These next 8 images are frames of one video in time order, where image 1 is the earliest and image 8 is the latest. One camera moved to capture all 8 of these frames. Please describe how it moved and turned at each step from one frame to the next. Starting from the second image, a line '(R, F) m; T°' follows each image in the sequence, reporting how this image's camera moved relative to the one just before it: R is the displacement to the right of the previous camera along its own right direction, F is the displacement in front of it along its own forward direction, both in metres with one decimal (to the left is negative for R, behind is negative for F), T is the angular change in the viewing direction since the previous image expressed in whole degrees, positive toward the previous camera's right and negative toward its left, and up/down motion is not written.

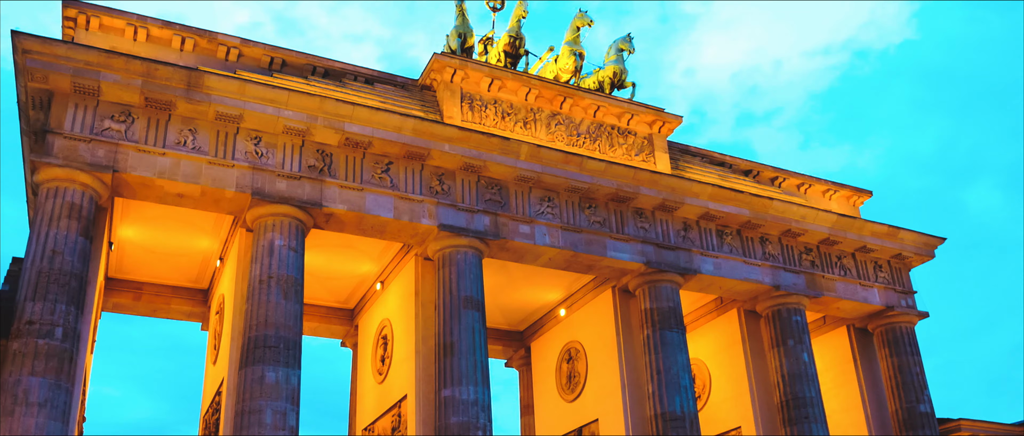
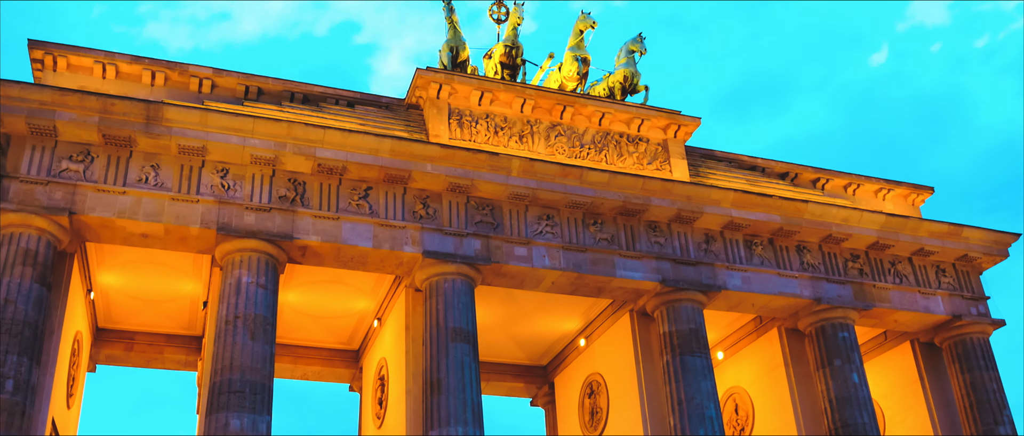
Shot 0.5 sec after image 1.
(+3.1, +2.5) m; -6°
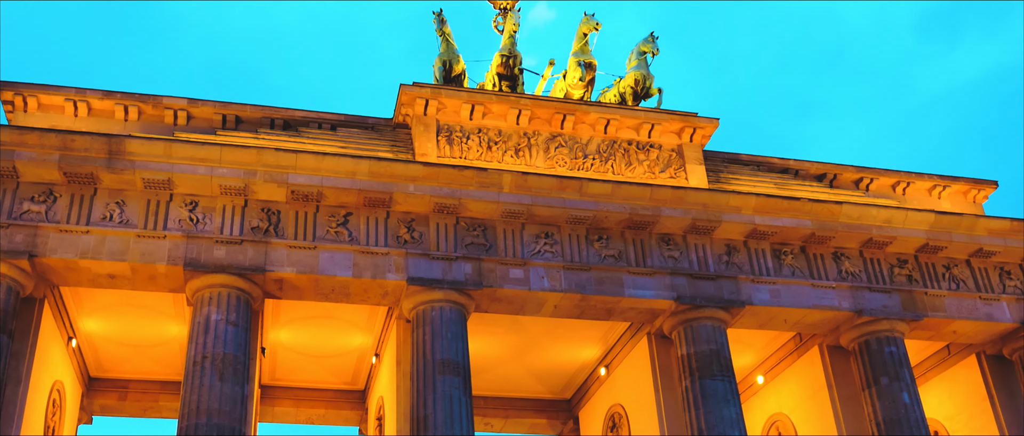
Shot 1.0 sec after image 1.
(+2.5, +2.3) m; -5°
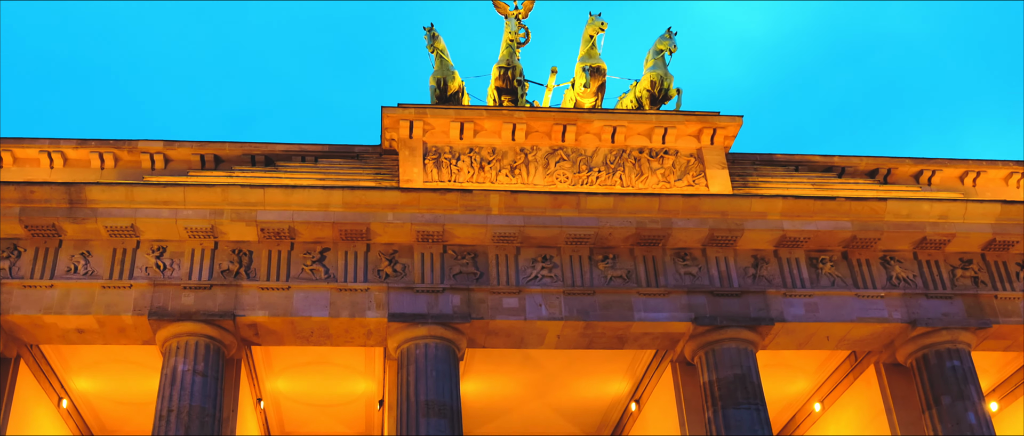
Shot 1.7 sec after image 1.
(+2.9, +2.5) m; -7°
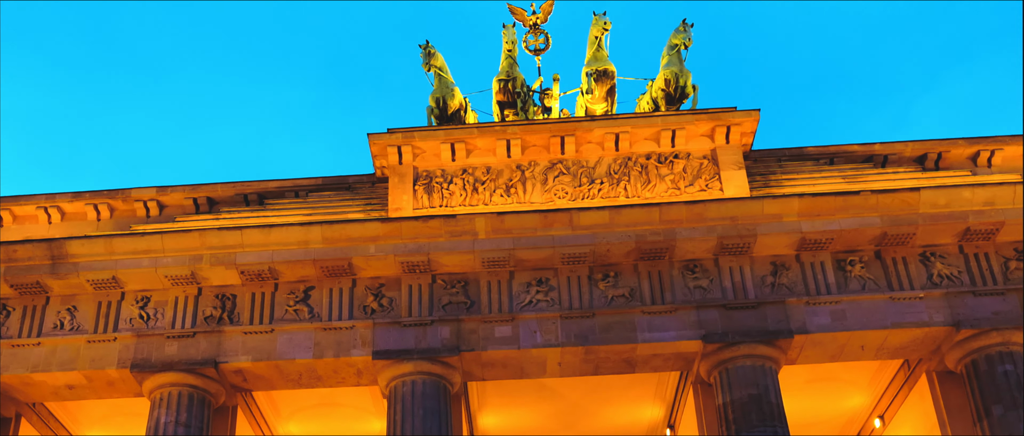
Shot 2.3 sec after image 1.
(+2.8, +1.6) m; -7°
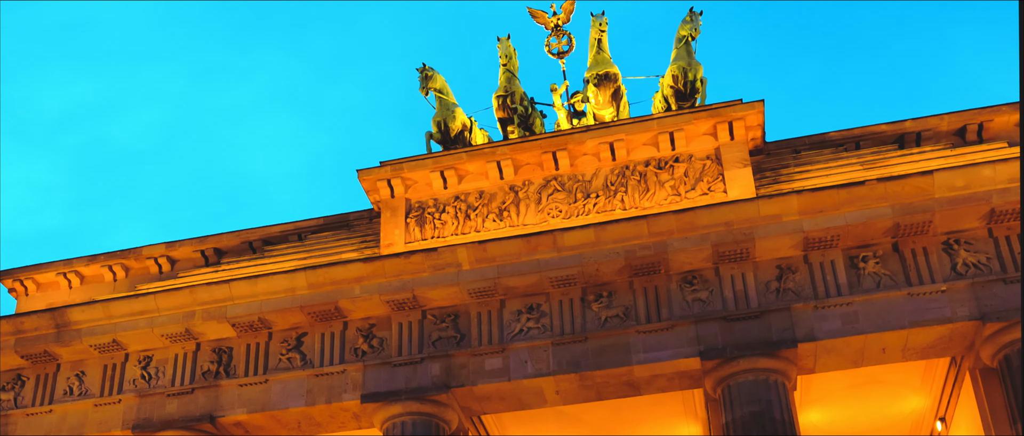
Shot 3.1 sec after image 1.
(+3.1, +1.1) m; -8°
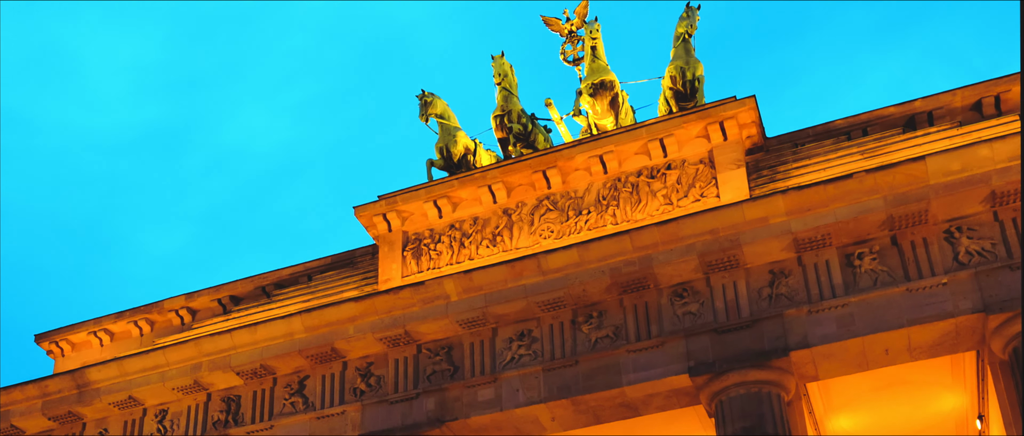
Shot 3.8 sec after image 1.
(+2.6, +0.5) m; -6°
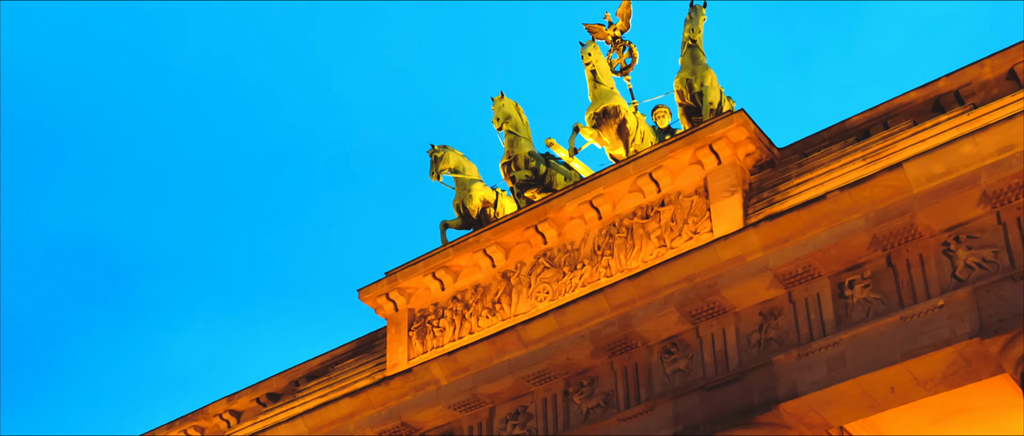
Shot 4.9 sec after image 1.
(+4.1, +1.7) m; -11°
